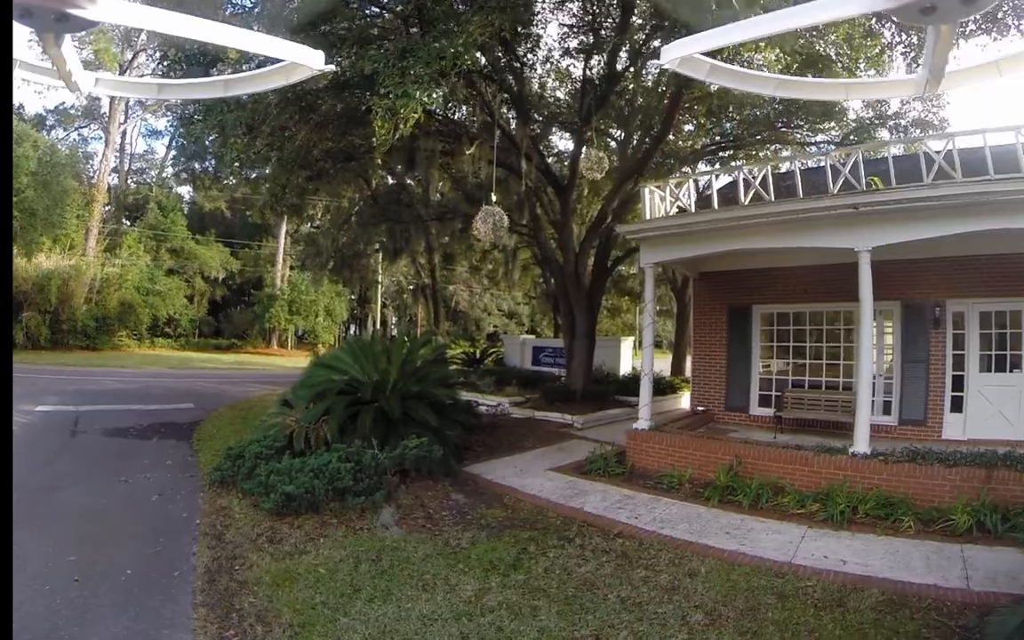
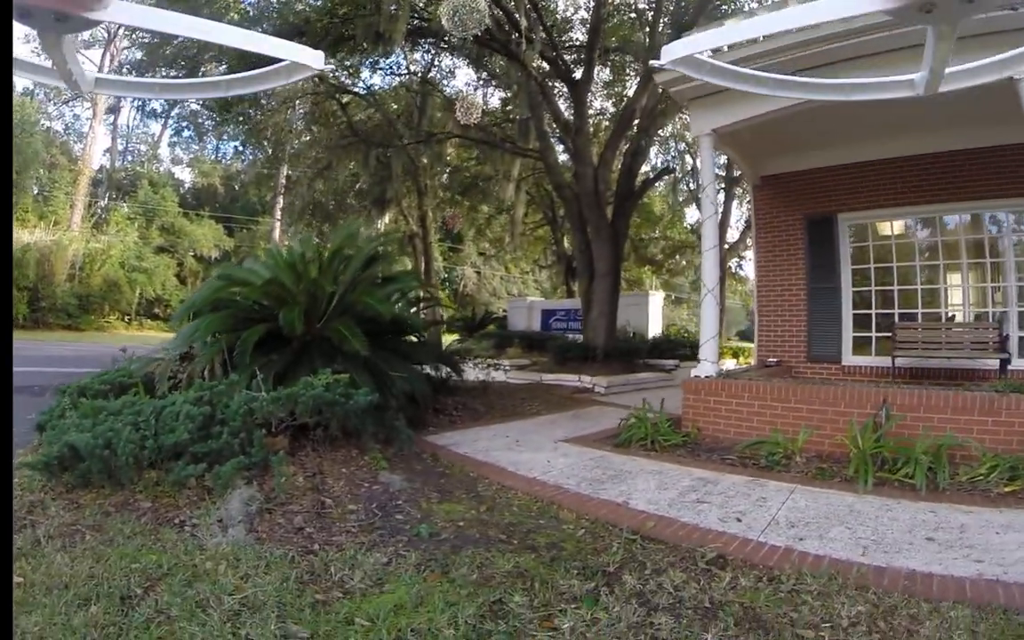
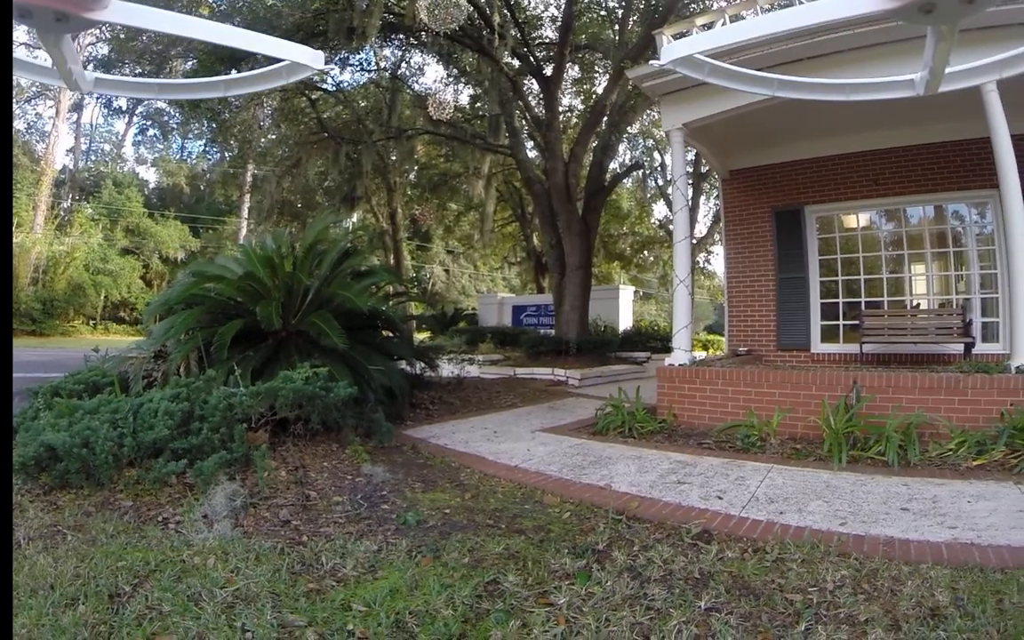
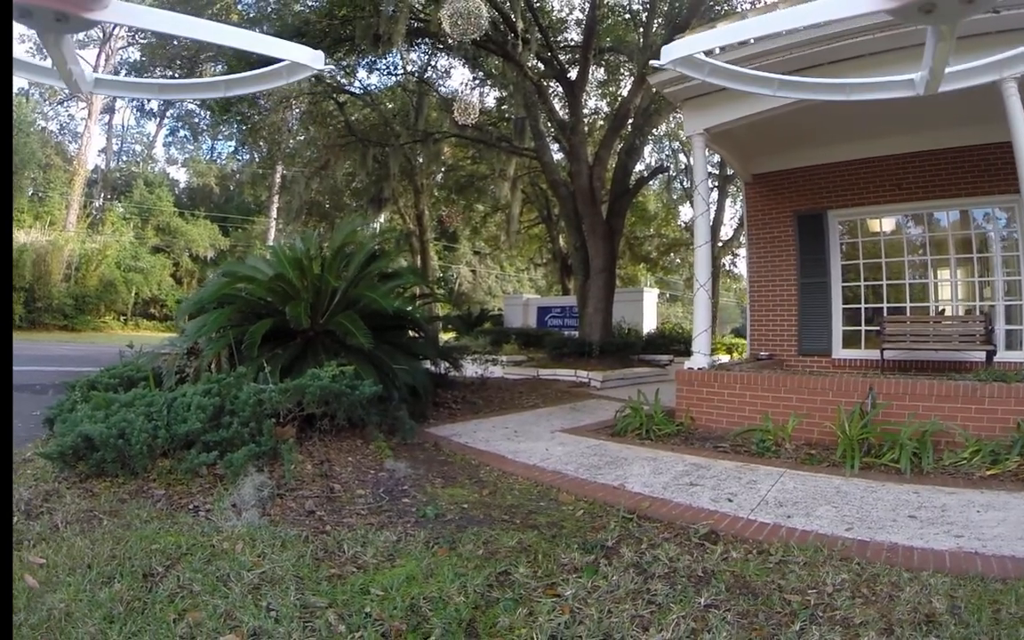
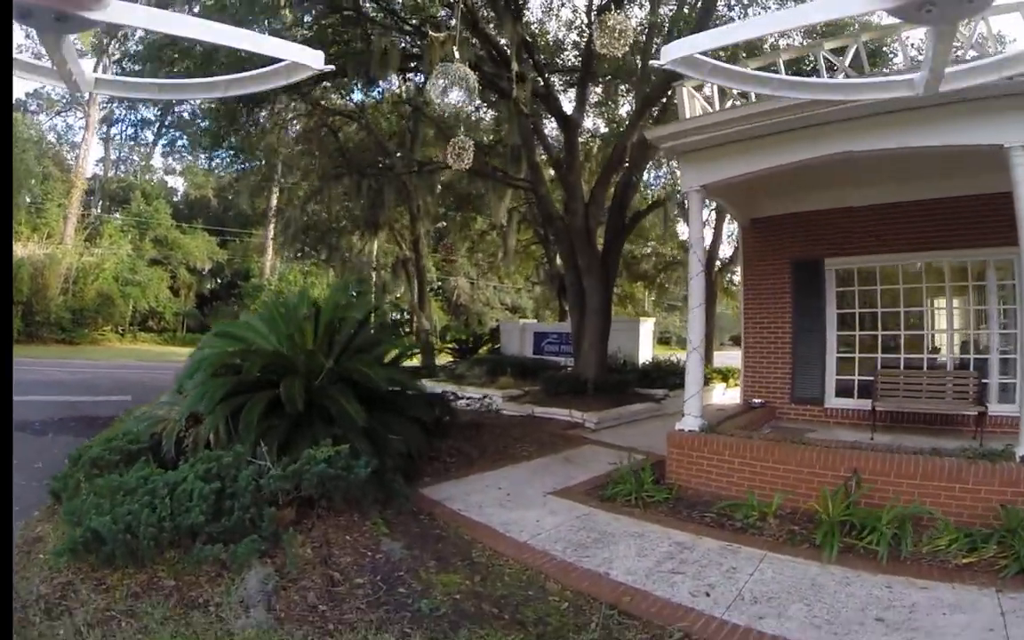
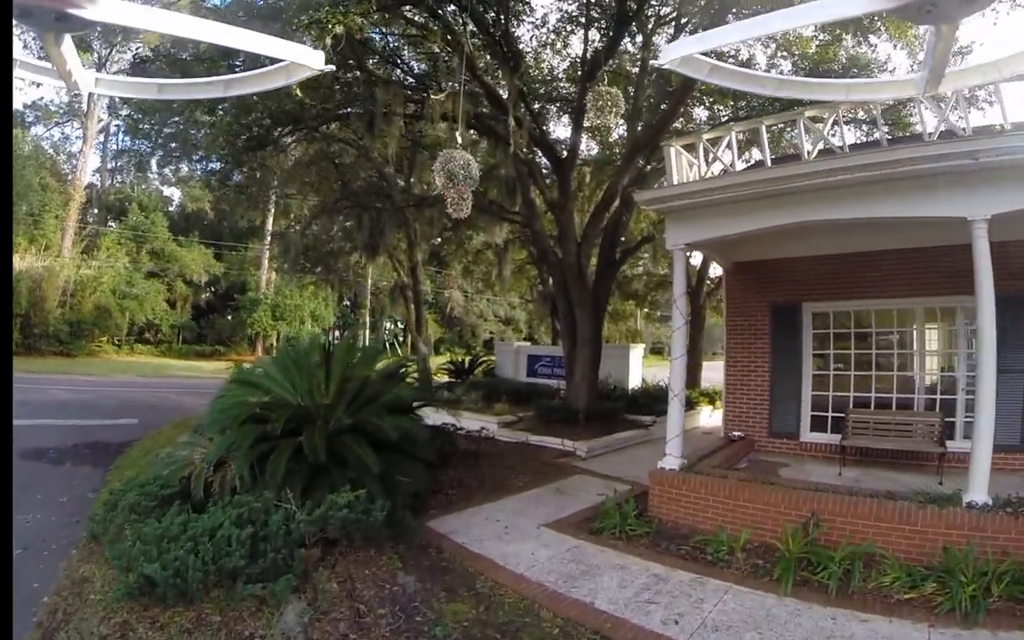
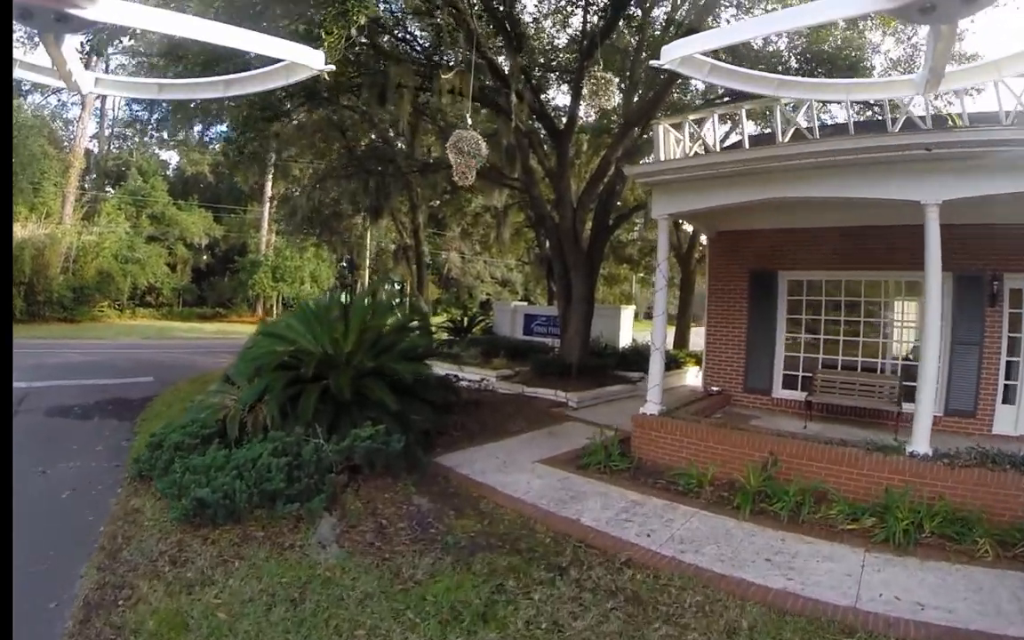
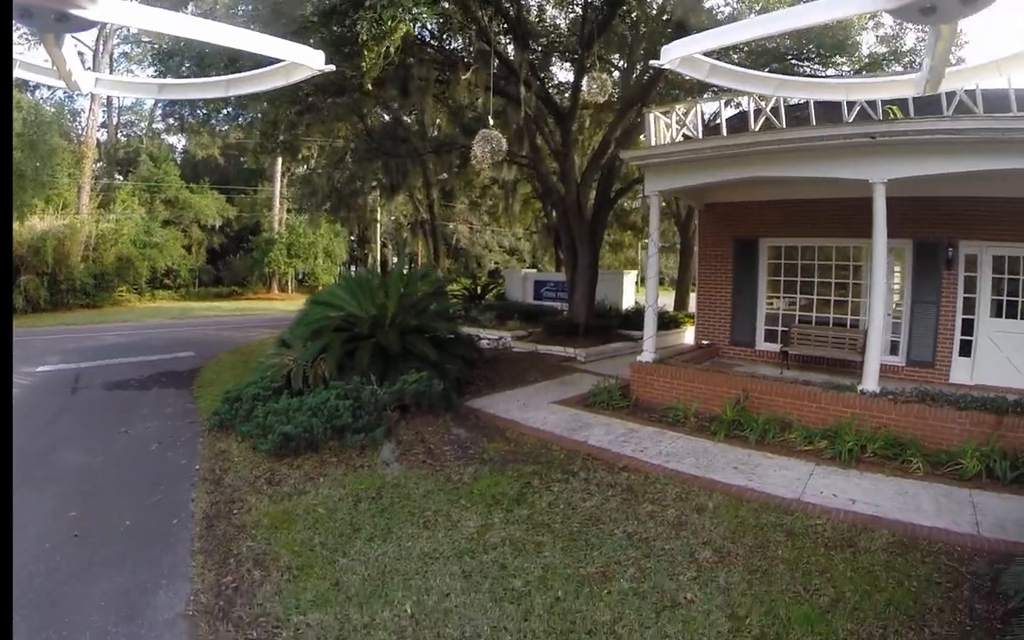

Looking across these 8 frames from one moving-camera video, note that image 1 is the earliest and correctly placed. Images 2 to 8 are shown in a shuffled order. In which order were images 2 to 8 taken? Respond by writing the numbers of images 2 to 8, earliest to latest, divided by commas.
8, 7, 6, 5, 2, 3, 4
